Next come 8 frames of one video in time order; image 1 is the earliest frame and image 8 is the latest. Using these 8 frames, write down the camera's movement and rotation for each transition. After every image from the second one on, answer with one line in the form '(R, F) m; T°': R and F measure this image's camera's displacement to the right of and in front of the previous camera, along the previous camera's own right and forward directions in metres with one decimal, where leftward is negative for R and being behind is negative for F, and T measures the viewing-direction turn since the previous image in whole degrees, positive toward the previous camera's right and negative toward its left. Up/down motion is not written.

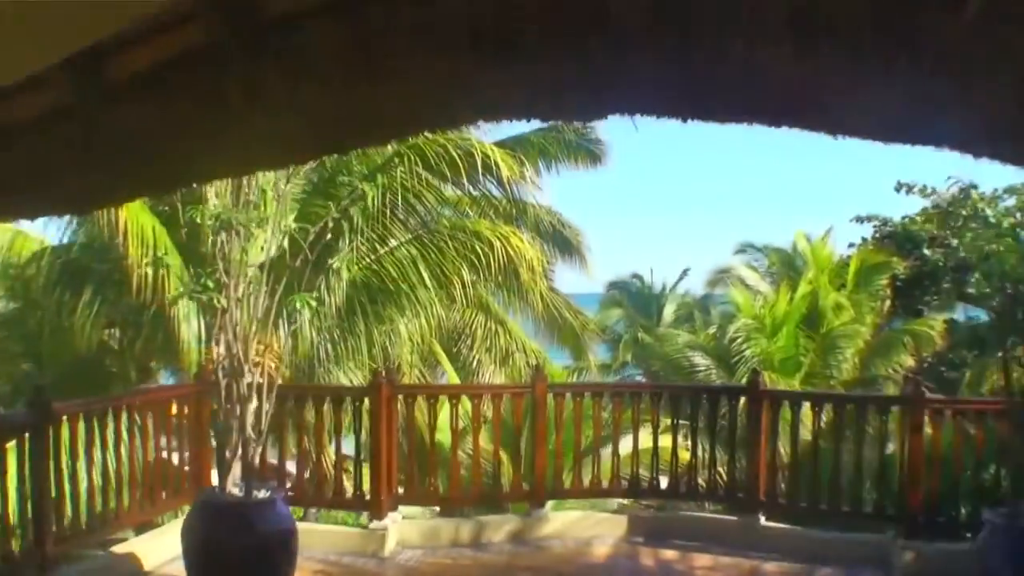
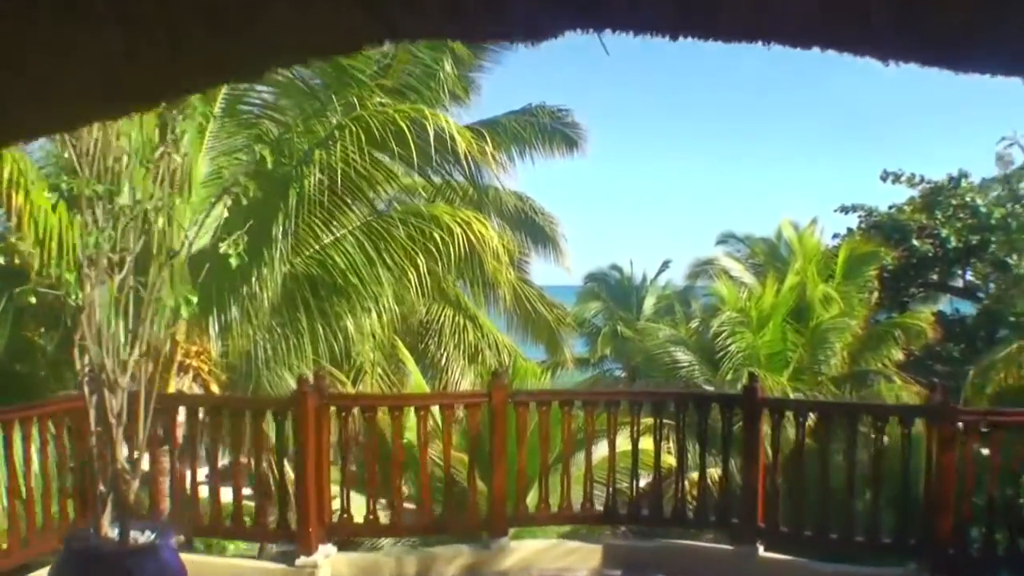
(+0.1, +0.7) m; +1°
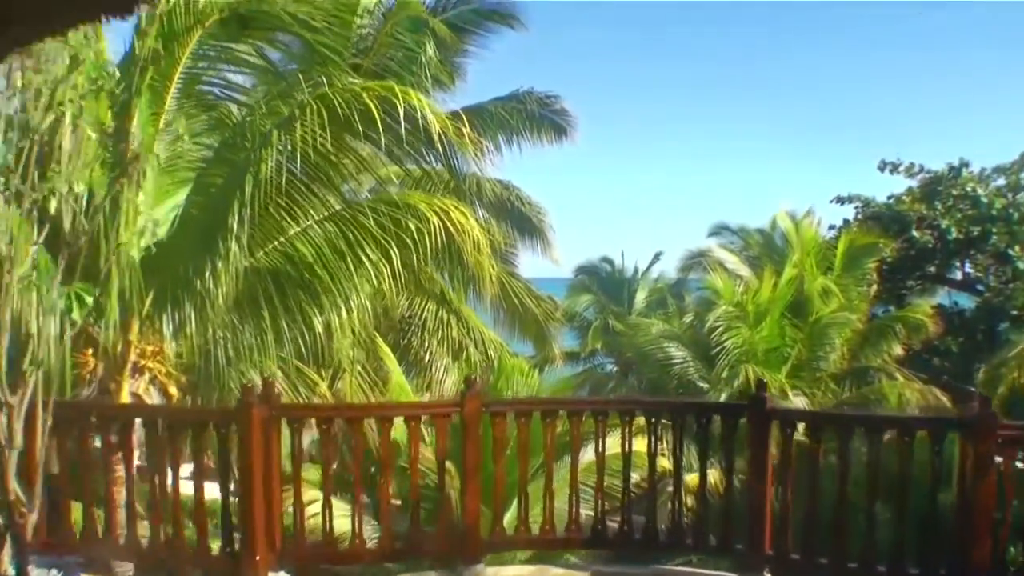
(0.0, +0.4) m; 0°
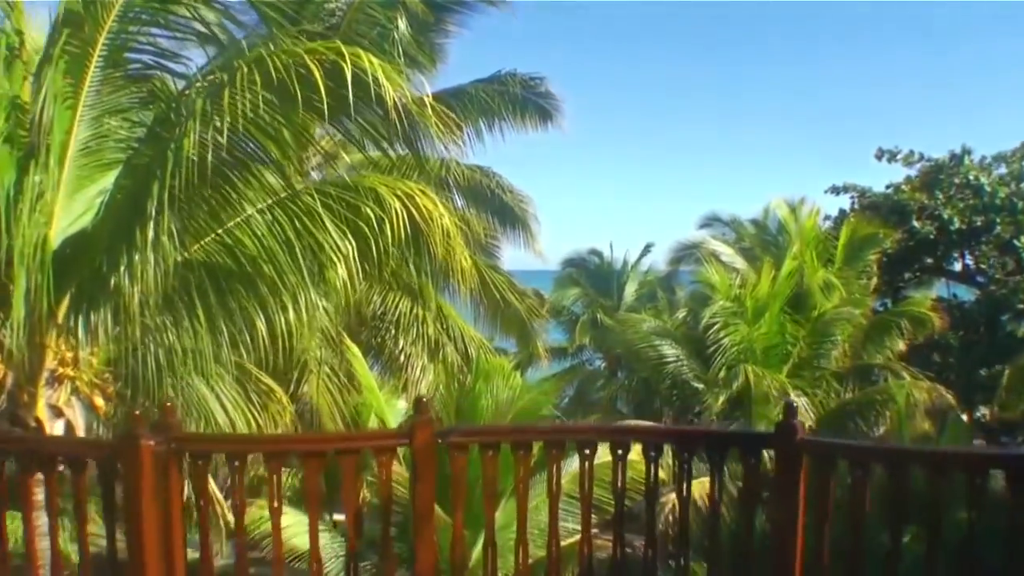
(+0.1, +0.7) m; +1°
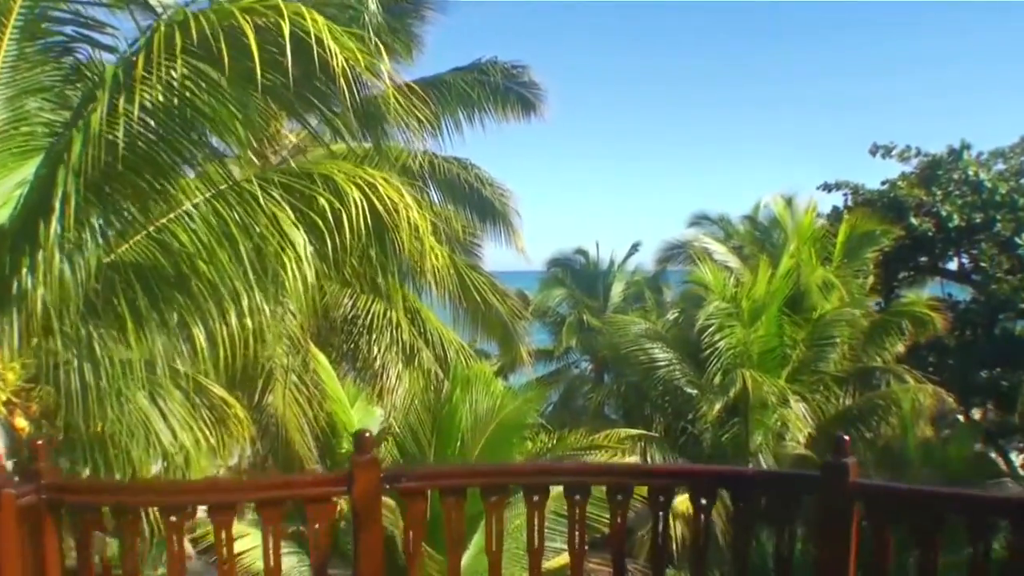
(0.0, +0.6) m; +1°
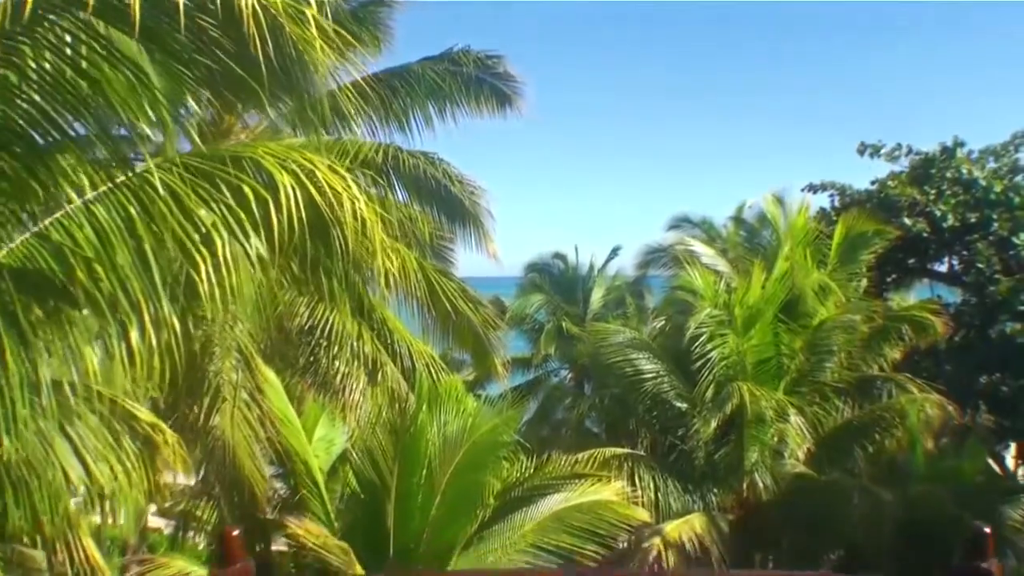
(0.0, +0.7) m; +1°
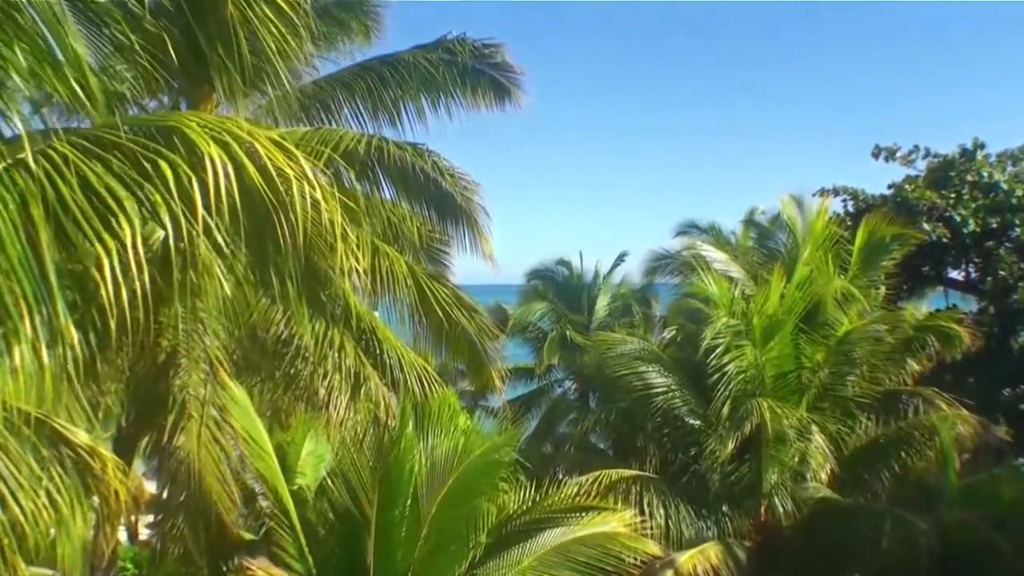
(0.0, +0.7) m; 0°
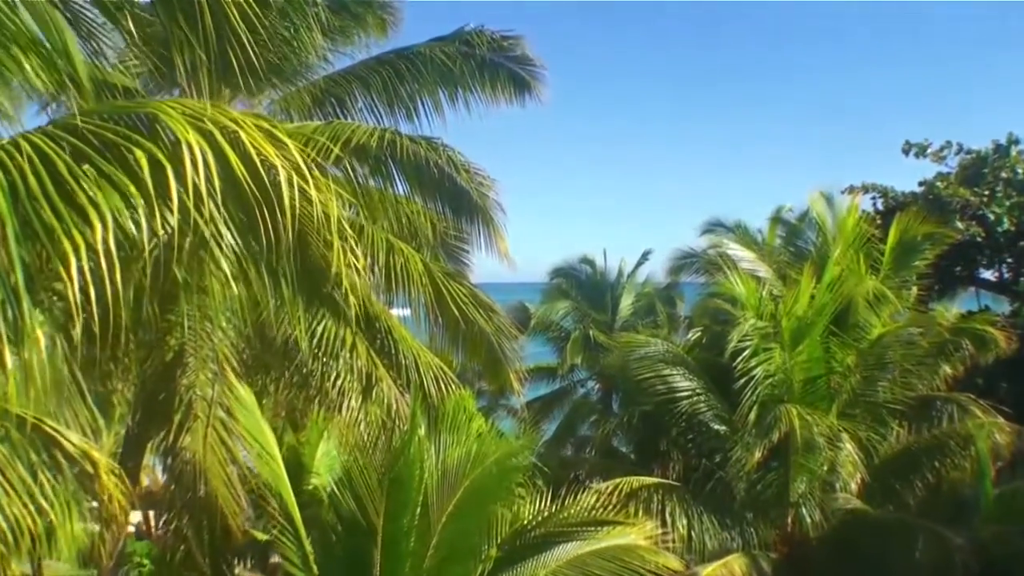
(0.0, +0.3) m; -1°
